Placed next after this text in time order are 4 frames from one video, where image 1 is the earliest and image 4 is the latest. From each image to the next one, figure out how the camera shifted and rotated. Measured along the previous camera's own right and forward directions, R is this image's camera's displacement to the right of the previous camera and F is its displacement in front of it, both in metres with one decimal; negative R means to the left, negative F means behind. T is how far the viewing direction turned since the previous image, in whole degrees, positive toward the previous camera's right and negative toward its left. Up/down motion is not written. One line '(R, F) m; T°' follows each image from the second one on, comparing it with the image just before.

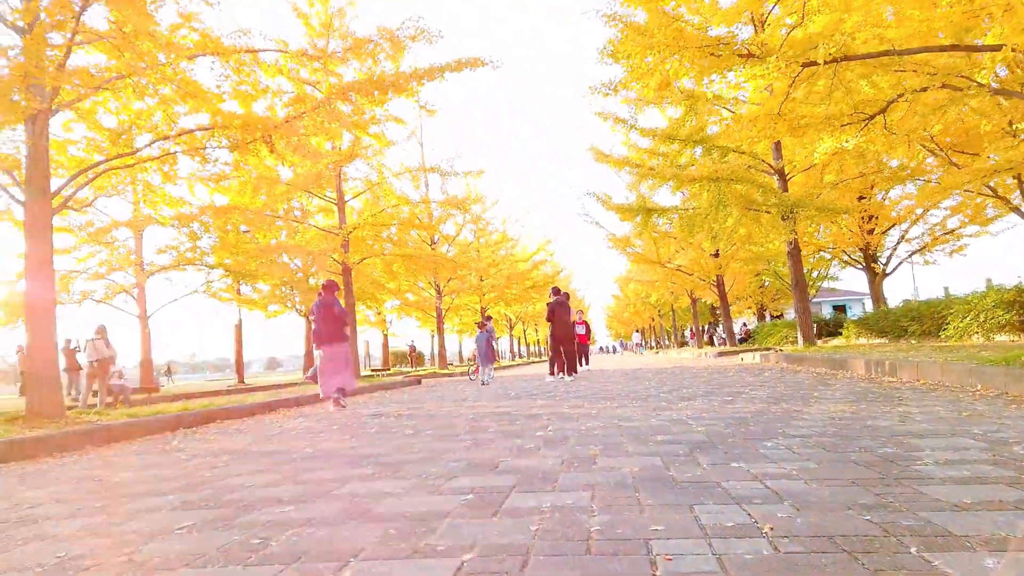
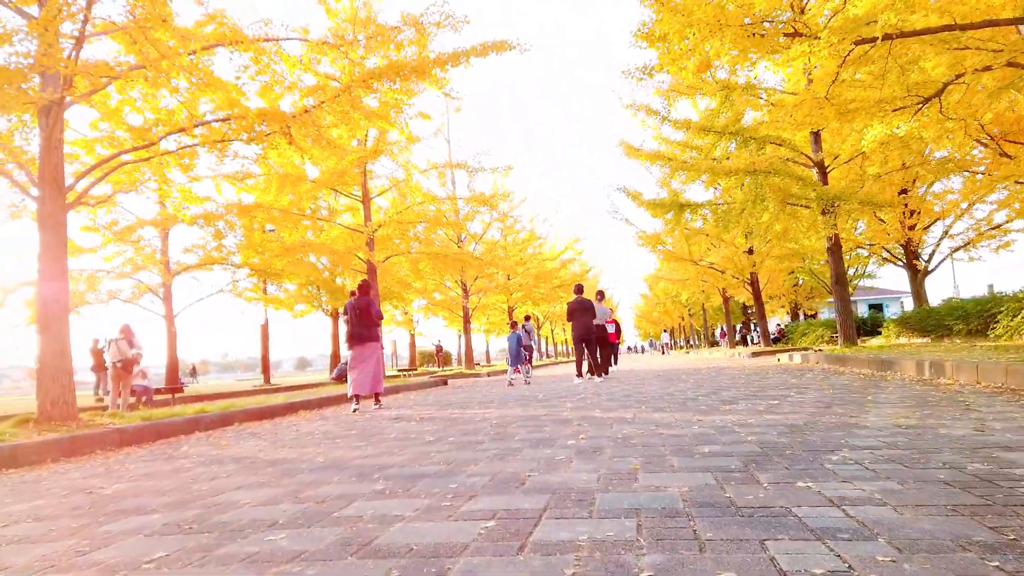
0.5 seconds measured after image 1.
(0.0, +0.4) m; -2°
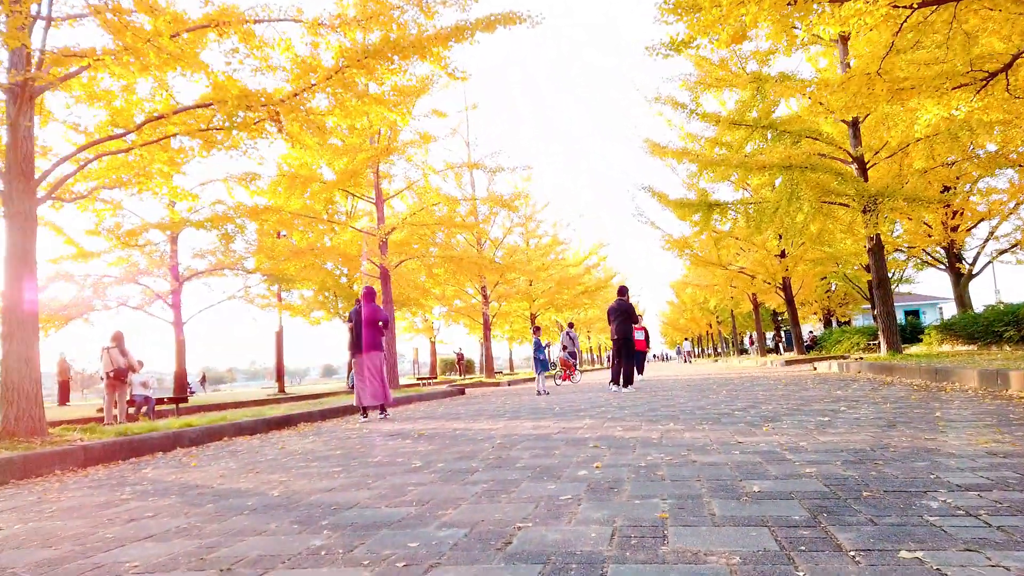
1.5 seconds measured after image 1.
(+0.2, +0.8) m; -2°
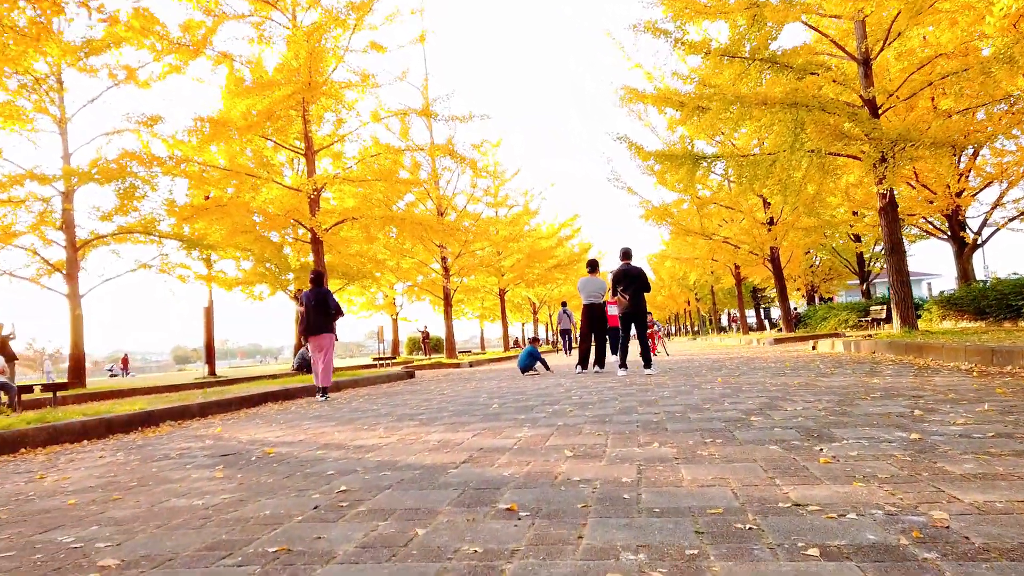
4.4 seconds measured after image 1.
(+0.5, +2.3) m; +2°
